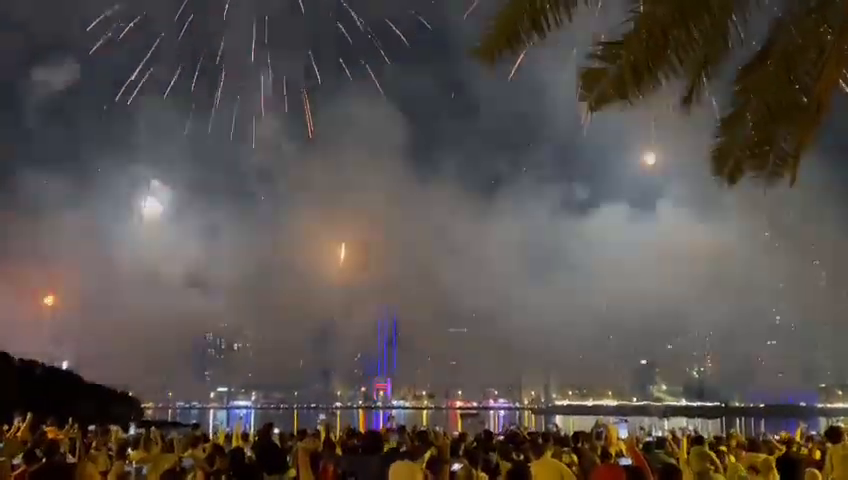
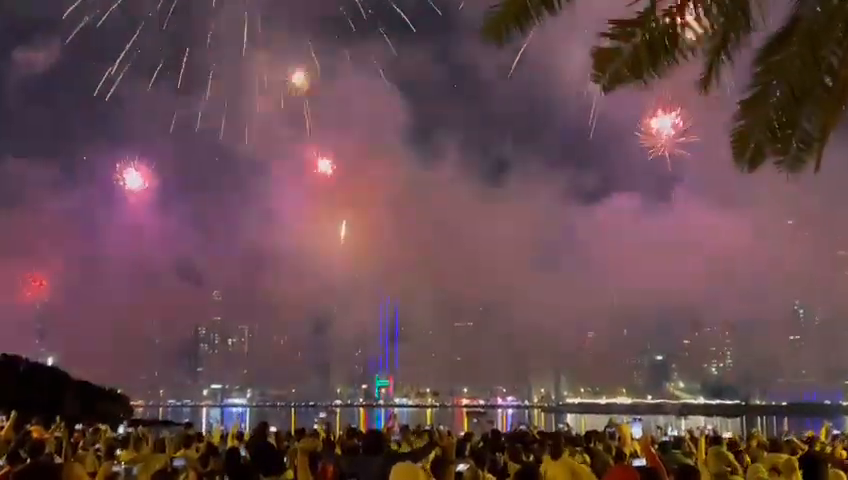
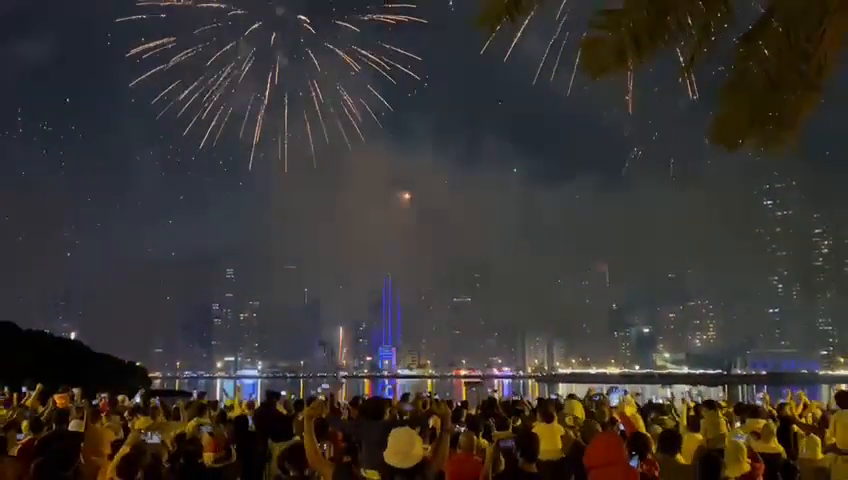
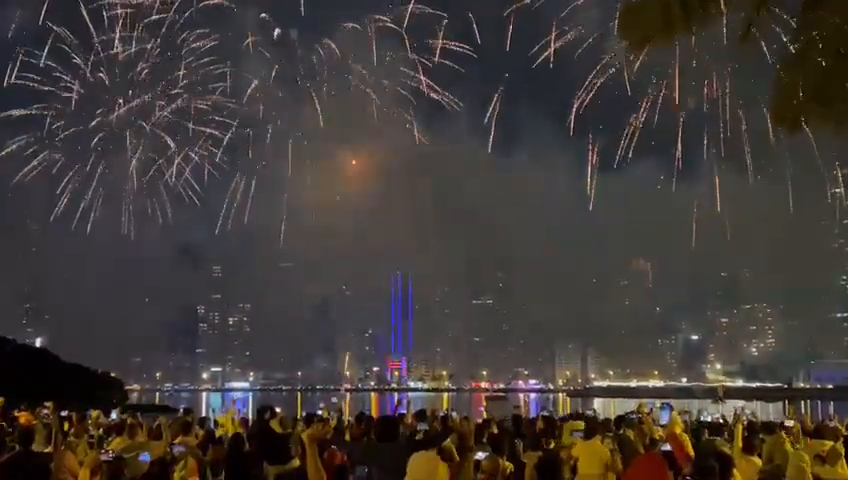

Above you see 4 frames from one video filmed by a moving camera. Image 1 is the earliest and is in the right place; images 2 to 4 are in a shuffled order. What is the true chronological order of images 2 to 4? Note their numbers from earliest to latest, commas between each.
2, 4, 3
